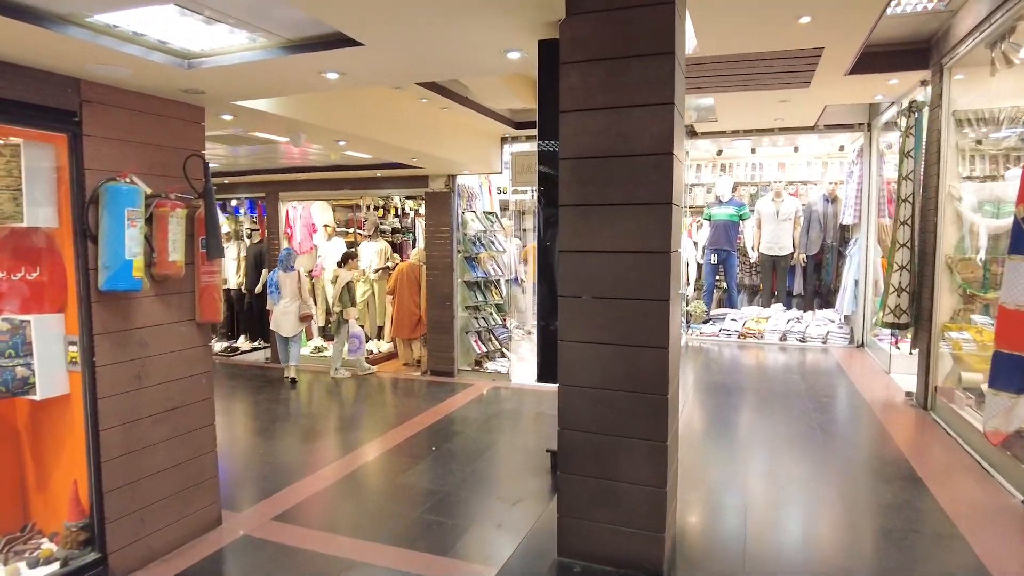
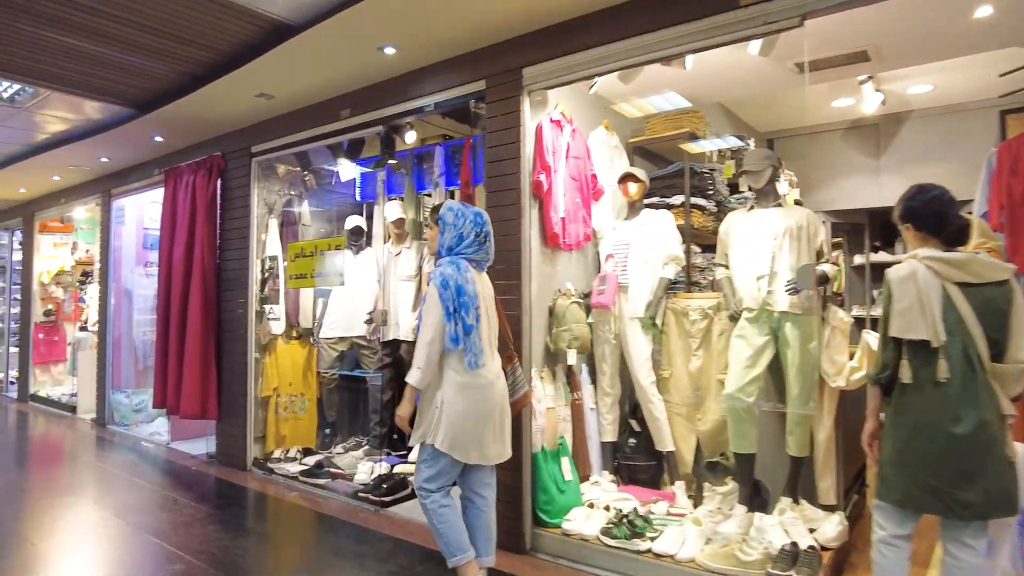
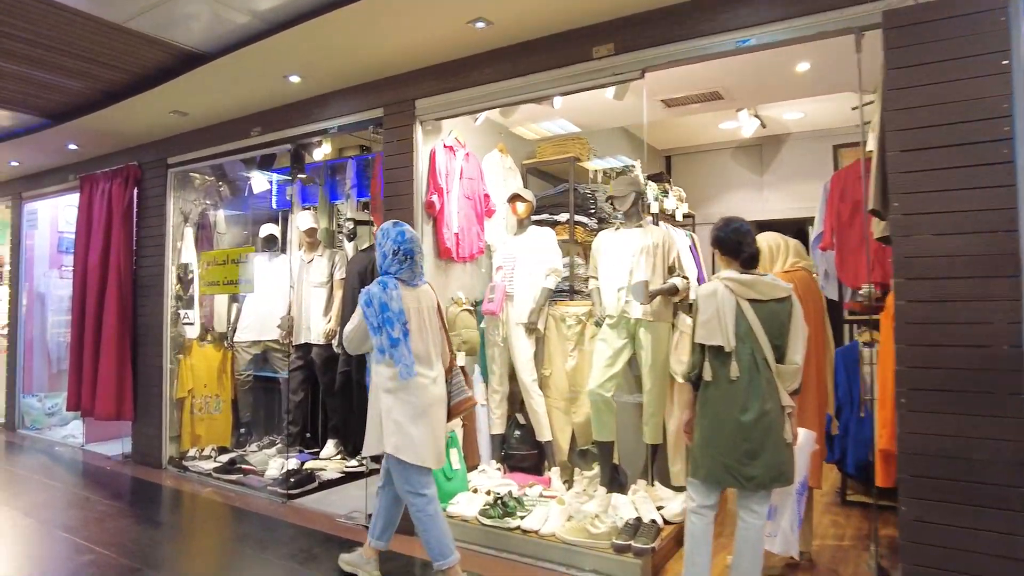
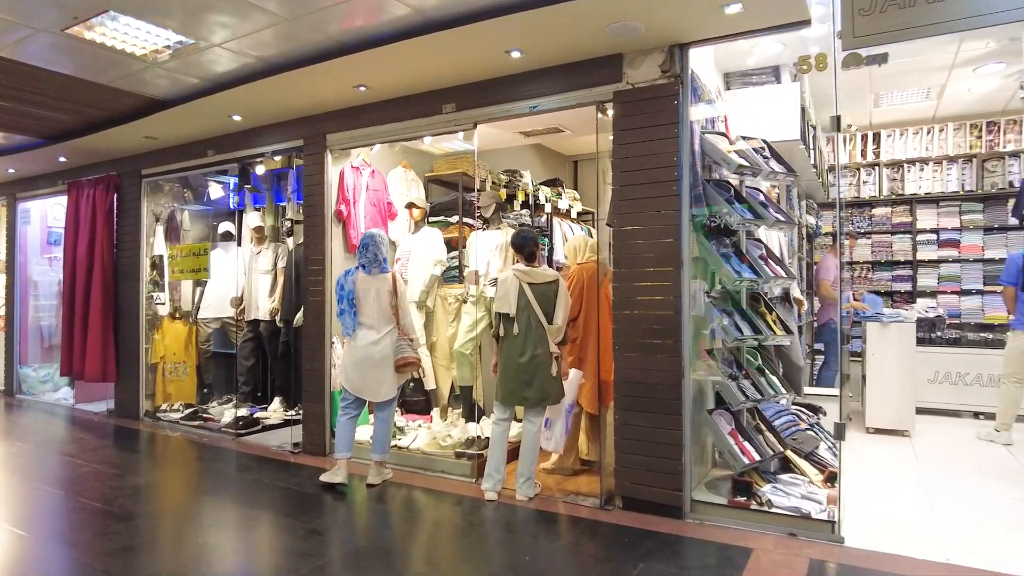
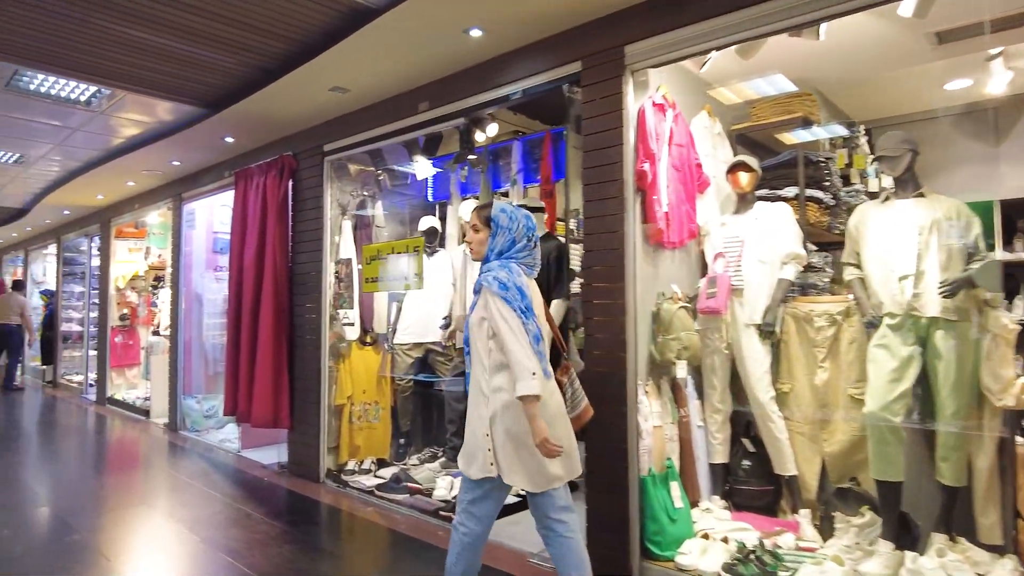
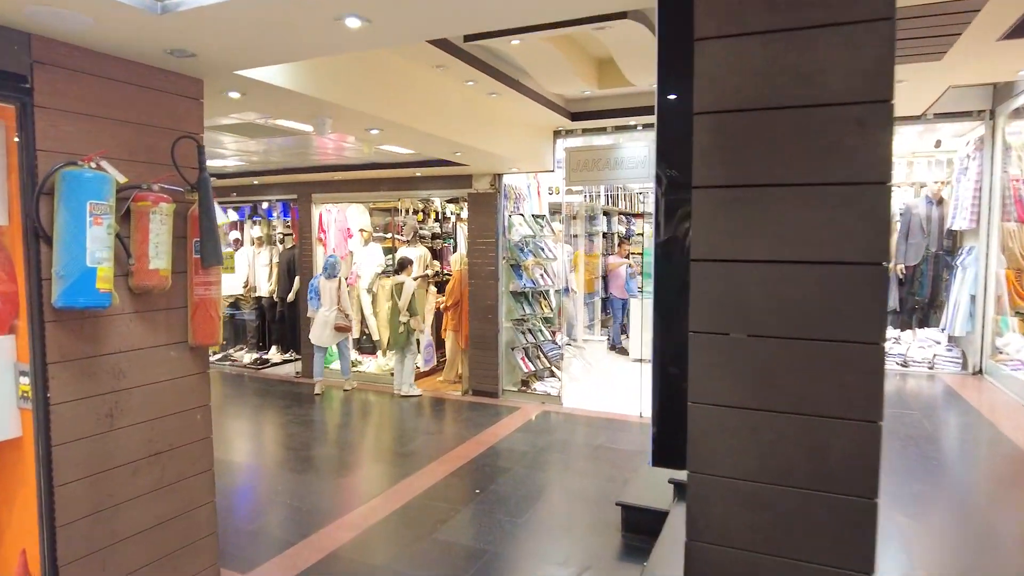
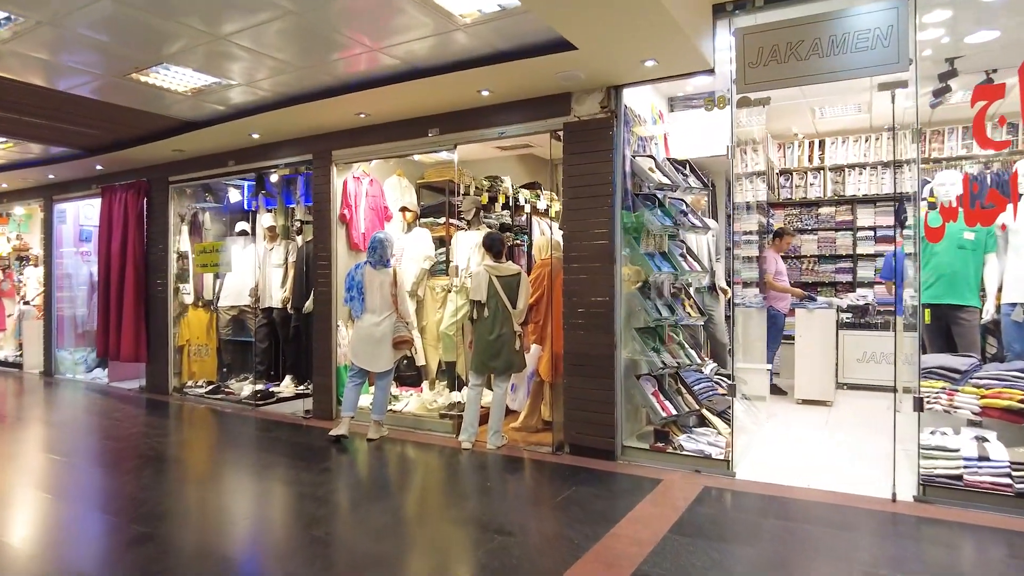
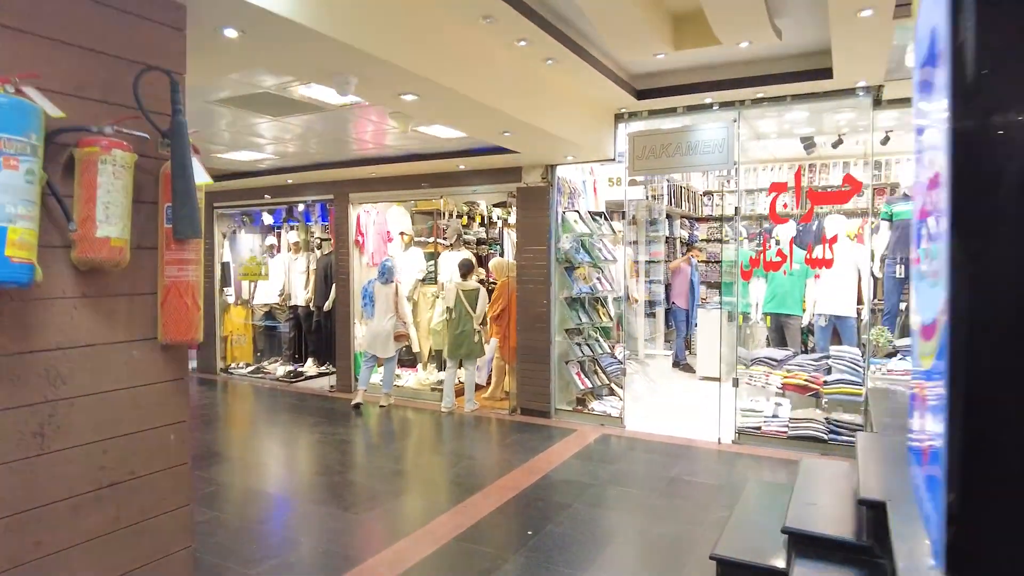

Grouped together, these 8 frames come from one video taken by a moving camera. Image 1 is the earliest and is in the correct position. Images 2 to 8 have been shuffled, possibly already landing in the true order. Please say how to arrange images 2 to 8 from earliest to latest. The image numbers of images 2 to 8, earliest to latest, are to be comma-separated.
6, 8, 7, 4, 3, 2, 5
